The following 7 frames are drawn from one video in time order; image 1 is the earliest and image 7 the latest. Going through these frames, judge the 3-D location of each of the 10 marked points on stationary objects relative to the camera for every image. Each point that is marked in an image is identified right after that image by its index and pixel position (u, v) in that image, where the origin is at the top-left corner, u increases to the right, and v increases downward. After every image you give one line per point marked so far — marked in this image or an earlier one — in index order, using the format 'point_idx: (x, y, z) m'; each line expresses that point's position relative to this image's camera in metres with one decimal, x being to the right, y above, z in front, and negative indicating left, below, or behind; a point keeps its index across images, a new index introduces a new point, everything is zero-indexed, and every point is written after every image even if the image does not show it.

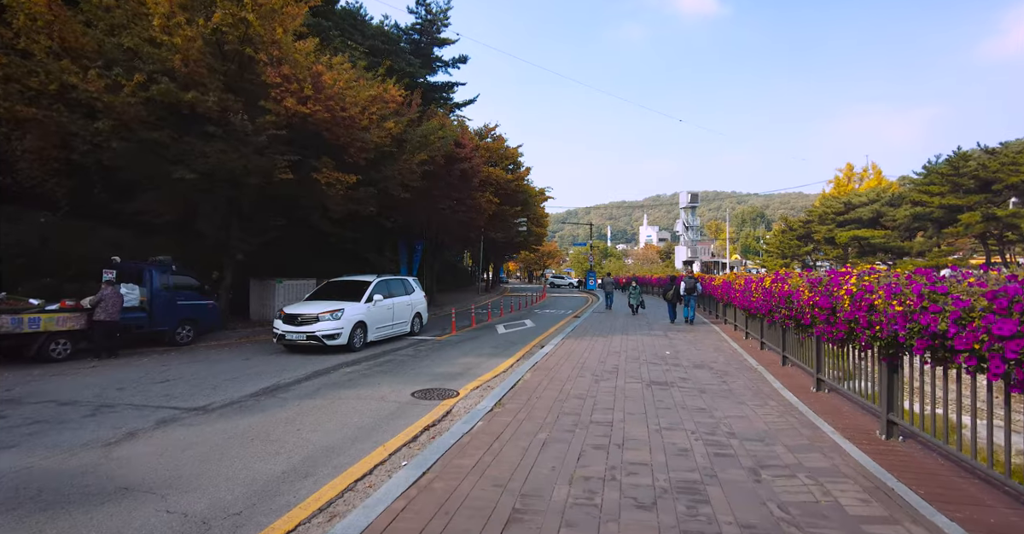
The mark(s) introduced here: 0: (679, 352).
0: (+3.5, -1.8, +11.0) m
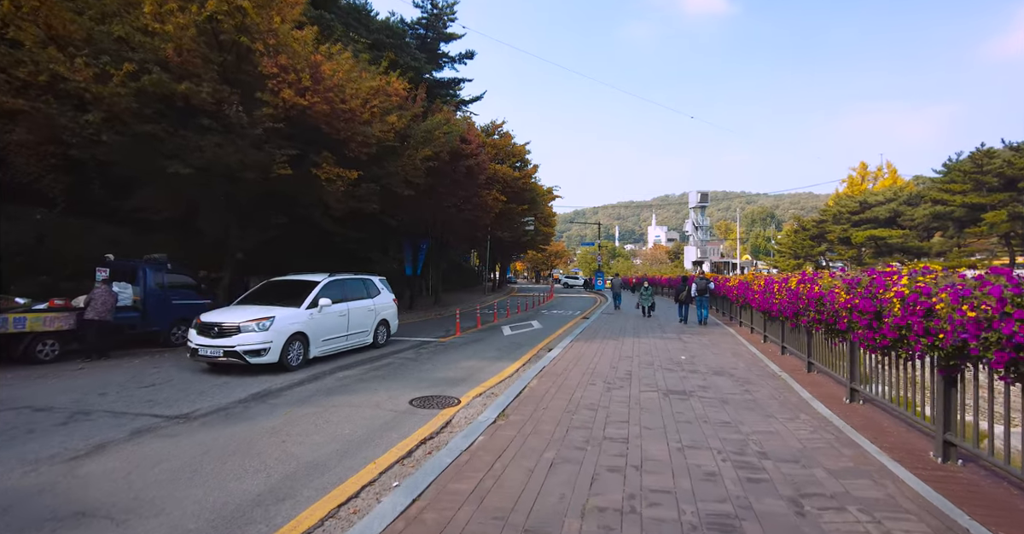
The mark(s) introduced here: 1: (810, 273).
0: (+3.6, -1.8, +10.4) m
1: (+5.3, -0.1, +9.4) m
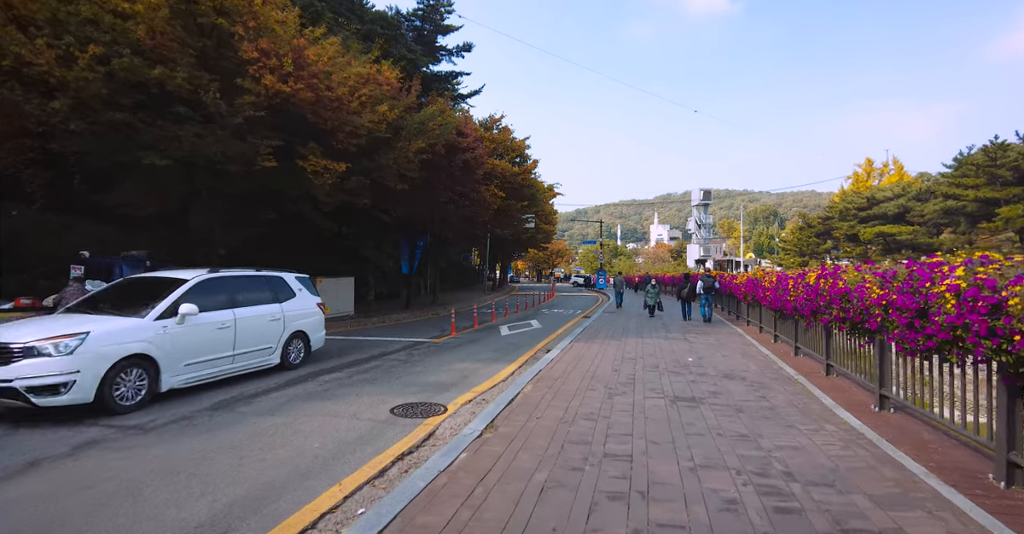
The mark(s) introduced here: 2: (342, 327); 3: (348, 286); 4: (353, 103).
0: (+3.5, -1.7, +9.7) m
1: (+5.2, 0.0, +8.7) m
2: (-5.6, -2.0, +17.4) m
3: (-6.0, -0.7, +19.1) m
4: (-3.8, +3.9, +12.6) m
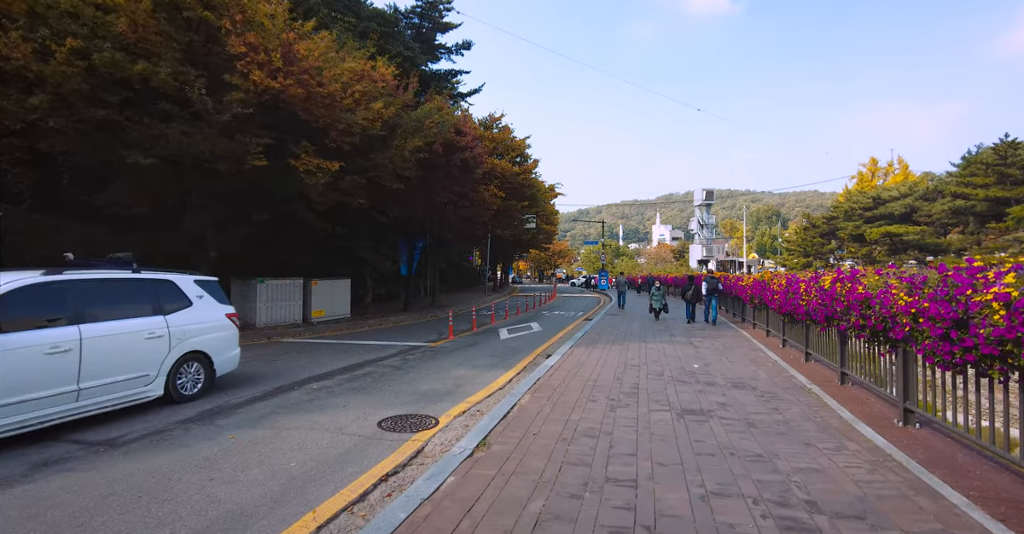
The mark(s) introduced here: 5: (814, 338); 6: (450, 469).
0: (+3.5, -1.7, +9.3) m
1: (+5.2, 0.0, +8.3) m
2: (-5.6, -2.0, +17.0) m
3: (-6.0, -0.7, +18.7) m
4: (-3.9, +3.9, +12.2) m
5: (+5.5, -1.3, +9.7) m
6: (-0.5, -1.7, +4.5) m
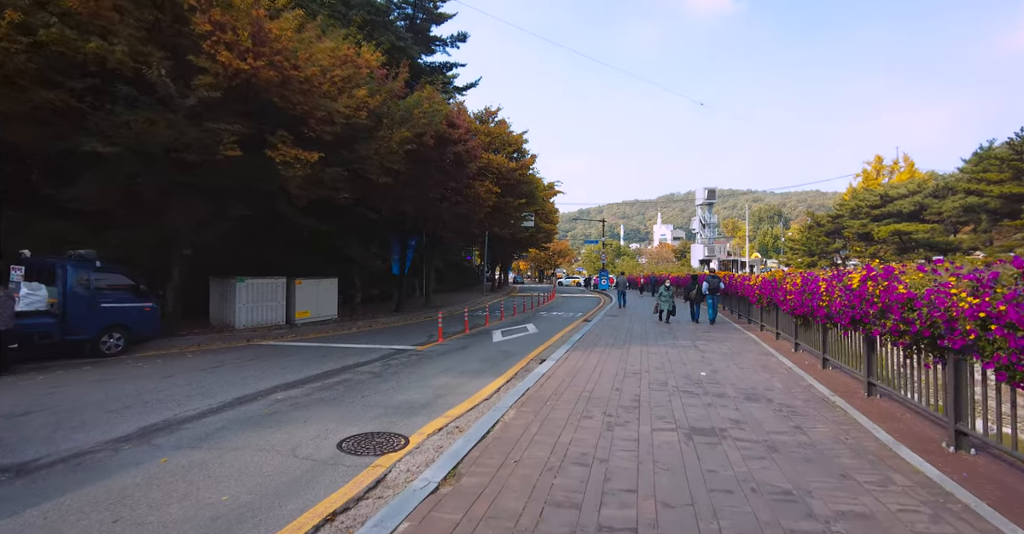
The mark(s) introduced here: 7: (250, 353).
0: (+3.3, -1.7, +8.5) m
1: (+5.0, 0.0, +7.4) m
2: (-5.8, -2.0, +16.2) m
3: (-6.1, -0.7, +17.9) m
4: (-4.0, +3.9, +11.4) m
5: (+5.3, -1.3, +8.9) m
6: (-0.7, -1.7, +3.7) m
7: (-6.1, -2.0, +12.2) m
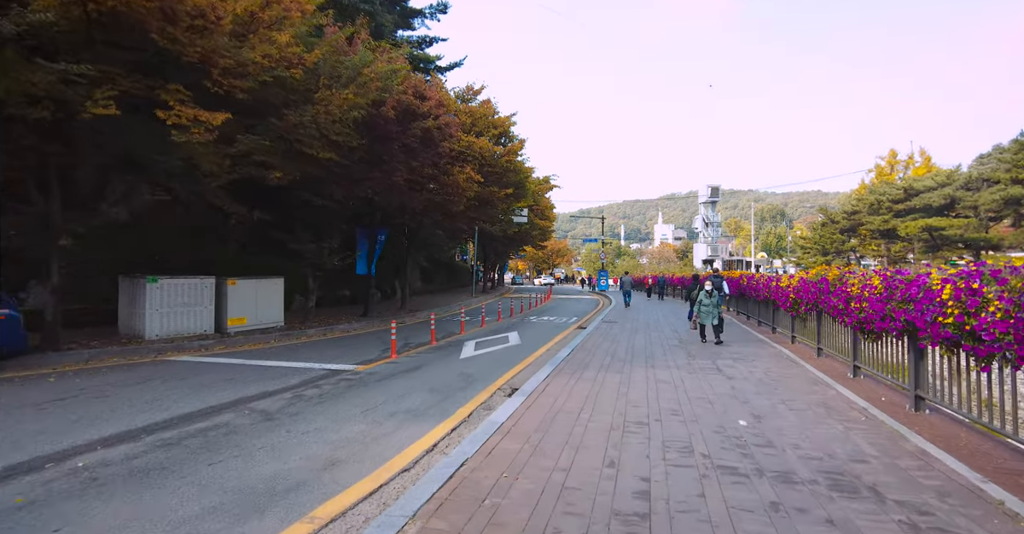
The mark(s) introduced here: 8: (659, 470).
0: (+2.7, -1.6, +5.6) m
1: (+4.4, +0.1, +4.6) m
2: (-6.4, -1.9, +13.4) m
3: (-6.7, -0.6, +15.1) m
4: (-4.6, +4.0, +8.6) m
5: (+4.7, -1.2, +6.0) m
6: (-1.3, -1.6, +0.9) m
7: (-6.7, -1.9, +9.4) m
8: (+1.2, -1.6, +4.2) m
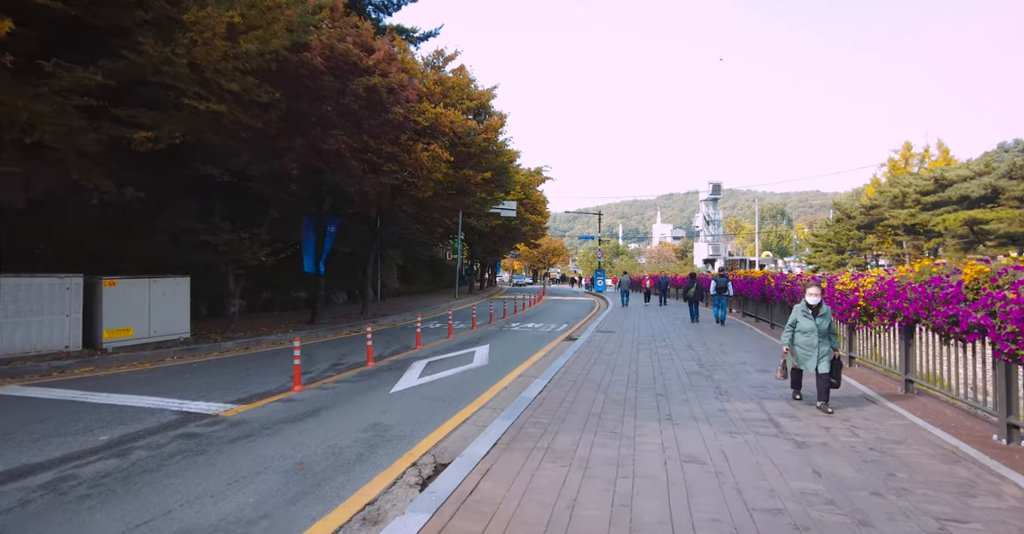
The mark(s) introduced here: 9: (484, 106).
0: (+2.0, -1.5, +2.4) m
1: (+3.7, +0.1, +1.4) m
2: (-7.1, -1.8, +10.1) m
3: (-7.4, -0.5, +11.8) m
4: (-5.3, +4.1, +5.3) m
5: (+4.1, -1.1, +2.8) m
6: (-2.0, -1.5, -2.4) m
7: (-7.4, -1.8, +6.2) m
8: (+0.5, -1.5, +0.9) m
9: (-1.0, +5.9, +19.6) m
